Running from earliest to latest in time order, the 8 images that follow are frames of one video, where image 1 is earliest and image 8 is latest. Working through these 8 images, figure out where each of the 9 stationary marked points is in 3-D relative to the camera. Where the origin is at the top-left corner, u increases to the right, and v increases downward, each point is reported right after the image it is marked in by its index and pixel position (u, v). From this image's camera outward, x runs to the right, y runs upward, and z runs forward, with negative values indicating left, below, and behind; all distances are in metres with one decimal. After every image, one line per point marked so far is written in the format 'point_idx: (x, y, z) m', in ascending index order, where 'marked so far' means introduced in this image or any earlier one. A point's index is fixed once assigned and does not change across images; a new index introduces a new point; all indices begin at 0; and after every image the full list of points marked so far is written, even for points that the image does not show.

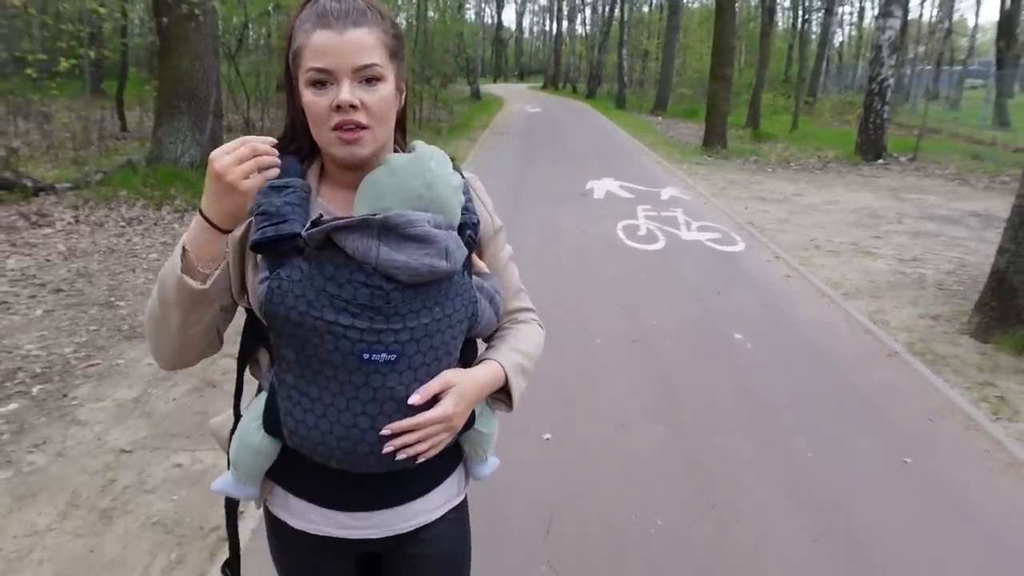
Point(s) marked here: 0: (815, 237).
0: (+3.4, +0.5, +9.4) m
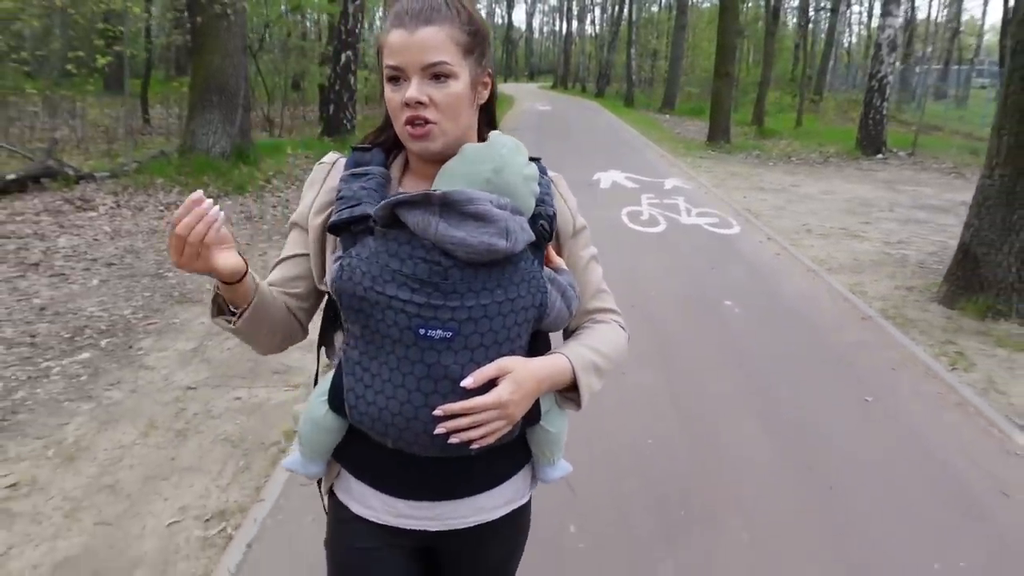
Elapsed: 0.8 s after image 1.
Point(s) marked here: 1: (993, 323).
0: (+3.5, +0.8, +10.0) m
1: (+3.5, -0.2, +6.2) m
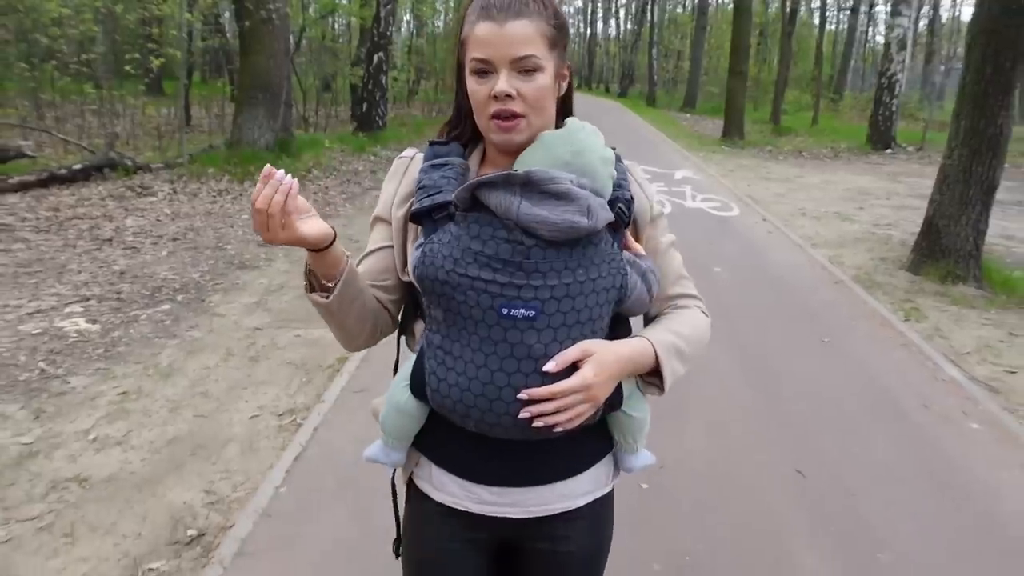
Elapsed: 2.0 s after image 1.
0: (+3.7, +1.0, +10.9) m
1: (+3.6, 0.0, +7.1) m
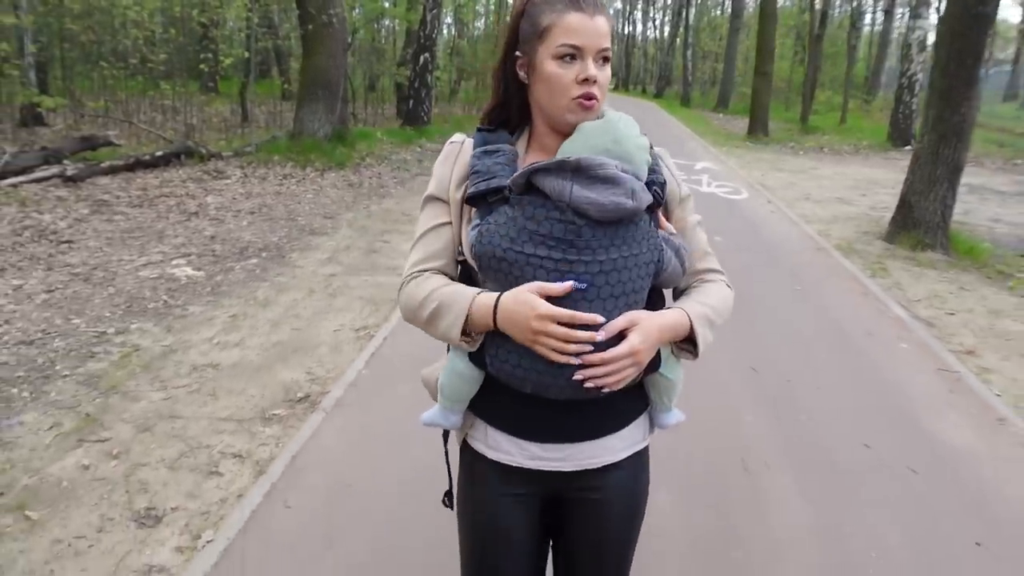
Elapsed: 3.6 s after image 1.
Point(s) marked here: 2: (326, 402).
0: (+4.2, +1.3, +12.0) m
1: (+3.9, +0.3, +8.2) m
2: (-1.0, -0.6, +4.7) m
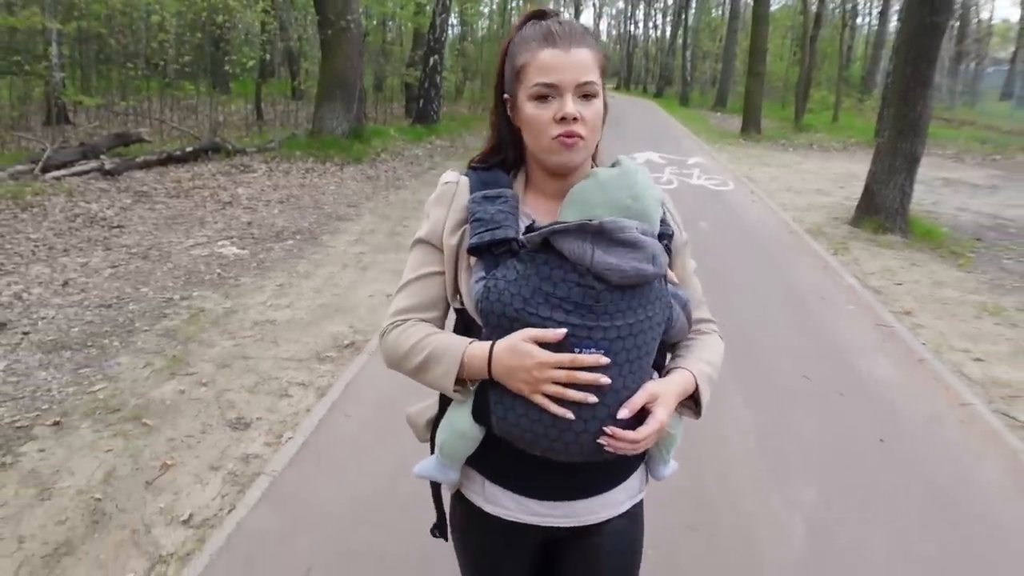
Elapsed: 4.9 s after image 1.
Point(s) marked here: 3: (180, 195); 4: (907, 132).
0: (+4.3, +1.6, +13.0) m
1: (+4.0, +0.6, +9.2) m
2: (-1.0, -0.4, +5.7) m
3: (-4.8, +1.4, +12.4) m
4: (+4.2, +1.7, +9.1) m
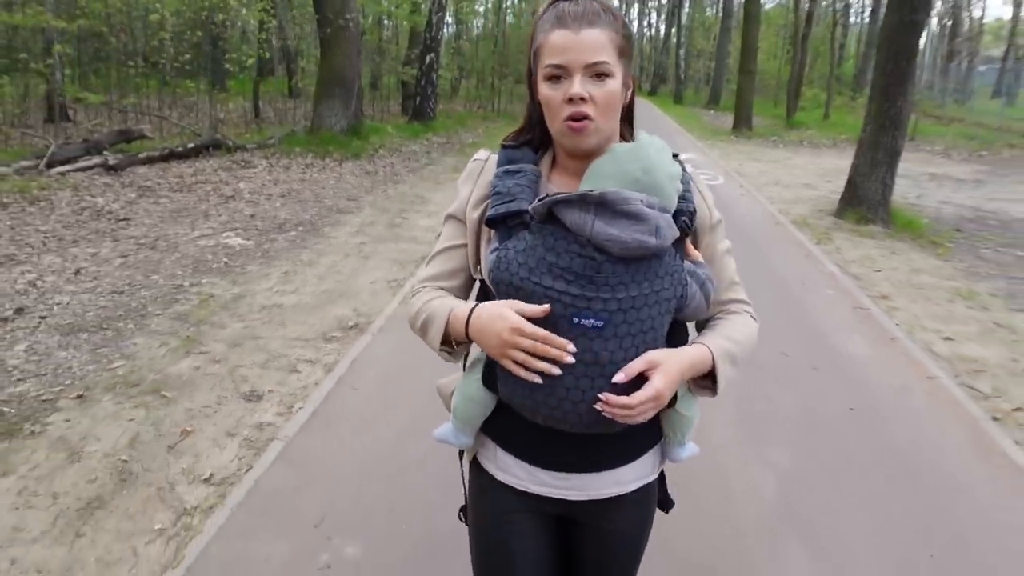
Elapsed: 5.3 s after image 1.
0: (+4.2, +1.7, +13.3) m
1: (+3.9, +0.7, +9.5) m
2: (-1.0, -0.3, +6.1) m
3: (-4.9, +1.5, +12.7) m
4: (+4.2, +1.8, +9.5) m
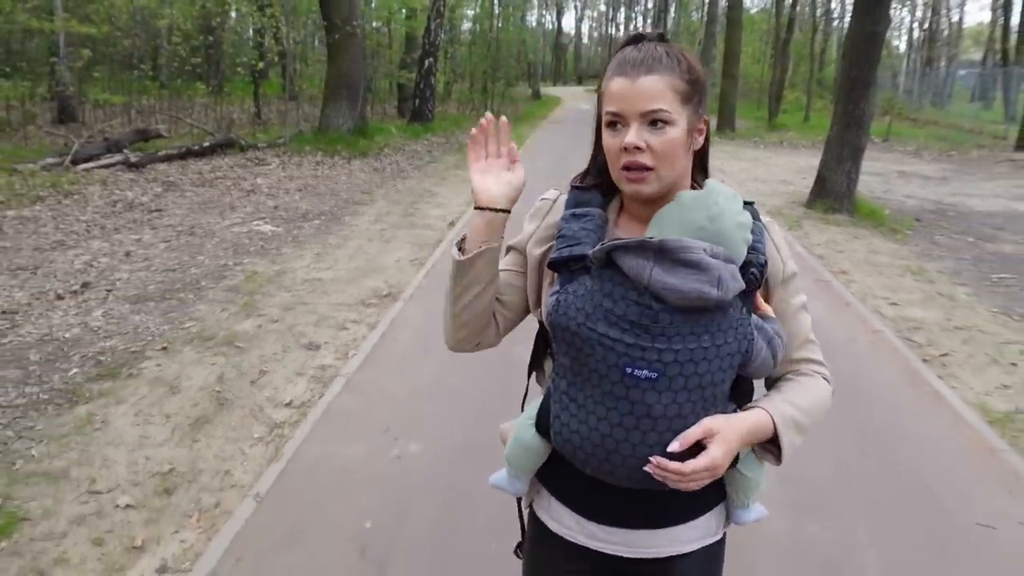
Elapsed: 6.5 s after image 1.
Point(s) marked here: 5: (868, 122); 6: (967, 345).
0: (+4.2, +1.9, +14.4) m
1: (+4.0, +0.9, +10.6) m
2: (-0.9, -0.1, +7.0) m
3: (-4.9, +1.7, +13.7) m
4: (+4.2, +2.0, +10.6) m
5: (+4.4, +2.1, +10.5) m
6: (+3.3, -0.4, +6.2) m
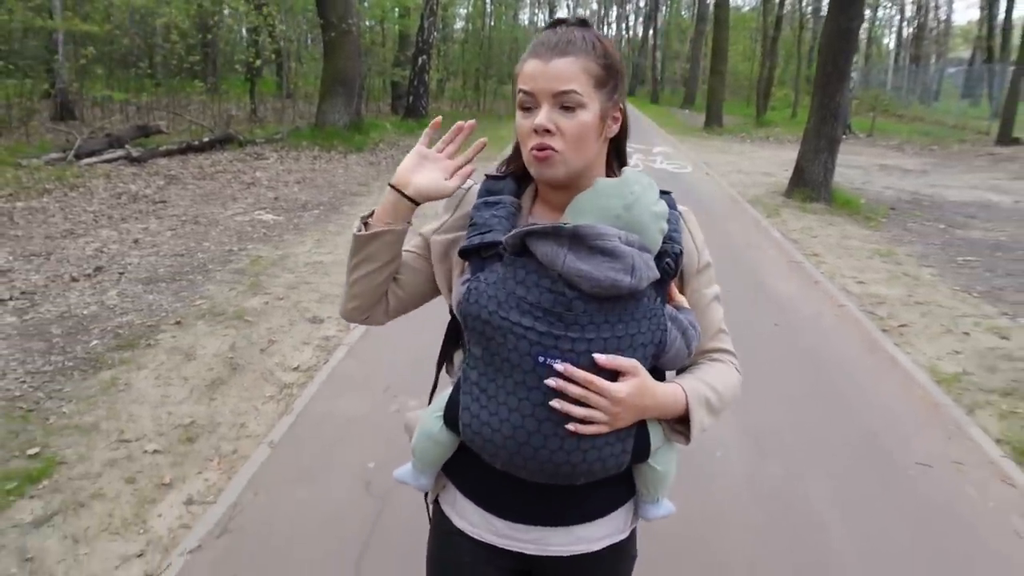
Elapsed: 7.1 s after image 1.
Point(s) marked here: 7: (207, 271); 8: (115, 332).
0: (+4.0, +2.1, +14.9) m
1: (+3.9, +1.1, +11.1) m
2: (-1.0, +0.1, +7.5) m
3: (-5.1, +1.8, +14.1) m
4: (+4.1, +2.2, +11.0) m
5: (+4.3, +2.3, +11.0) m
6: (+3.3, -0.2, +6.7) m
7: (-2.9, +0.2, +8.1) m
8: (-3.0, -0.3, +6.4) m
